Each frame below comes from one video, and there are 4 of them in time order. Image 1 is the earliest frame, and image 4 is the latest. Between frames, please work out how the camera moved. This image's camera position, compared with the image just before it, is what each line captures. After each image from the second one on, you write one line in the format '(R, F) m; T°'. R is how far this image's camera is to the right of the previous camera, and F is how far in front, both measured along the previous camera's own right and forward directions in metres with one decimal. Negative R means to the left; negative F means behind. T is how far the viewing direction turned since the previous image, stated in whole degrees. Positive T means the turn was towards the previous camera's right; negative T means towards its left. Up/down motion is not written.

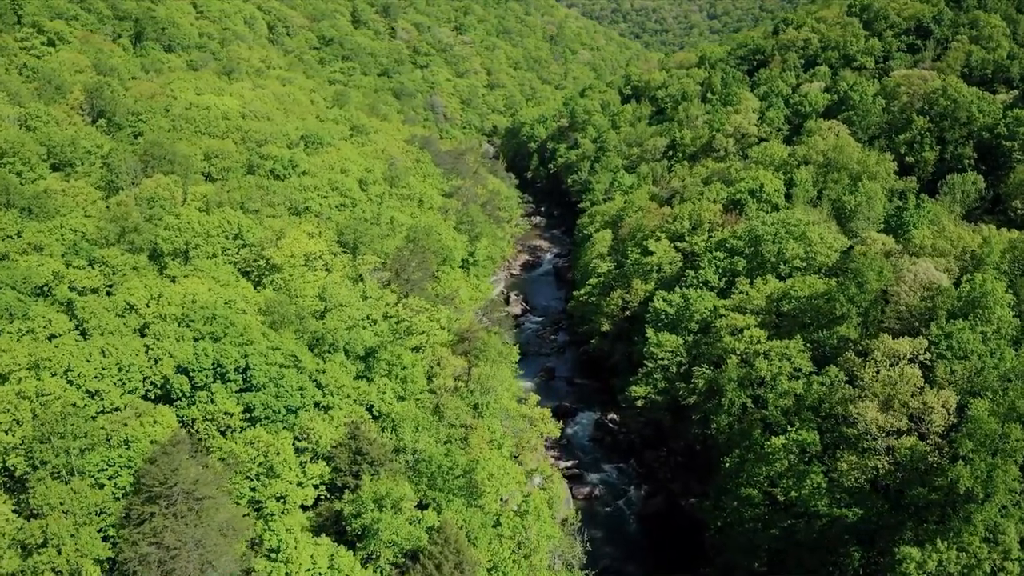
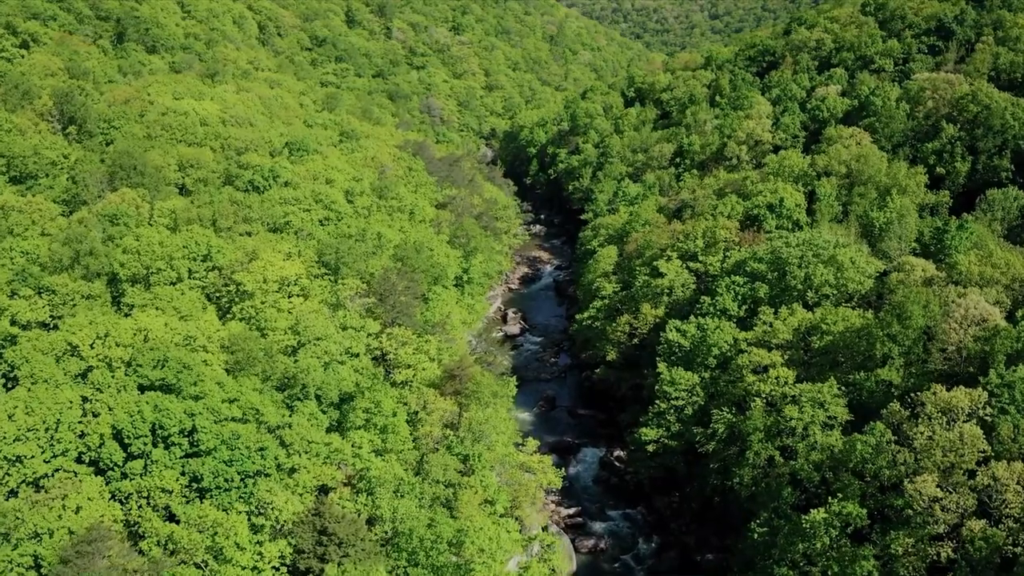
(+0.3, +5.9) m; 0°
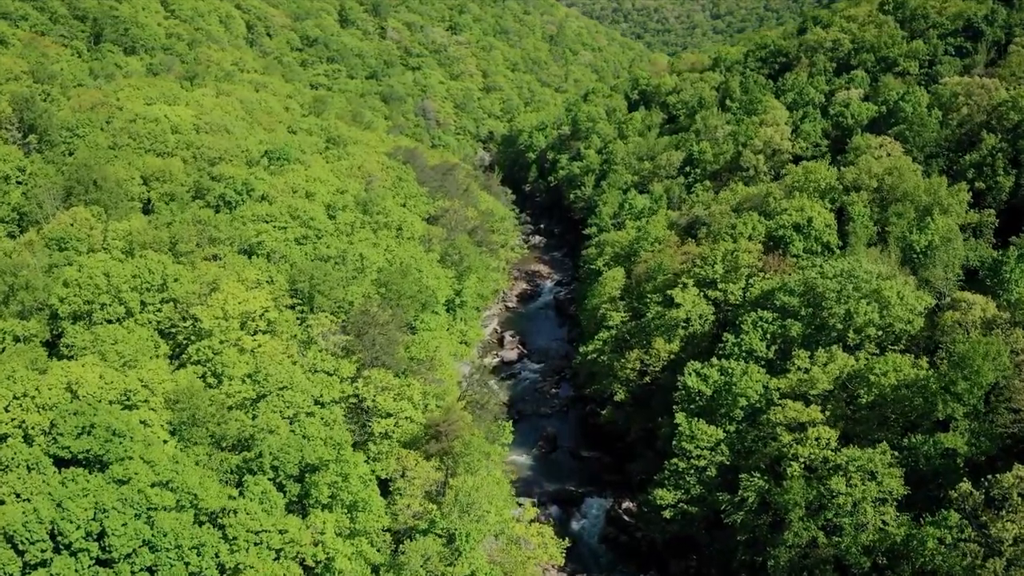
(+0.3, +6.8) m; 0°
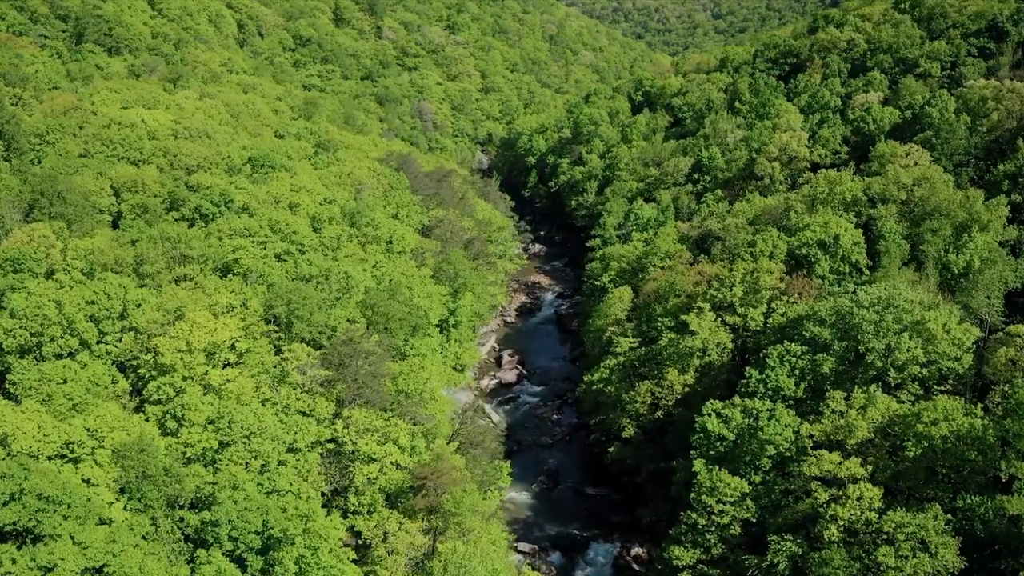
(+0.1, +4.9) m; 0°
